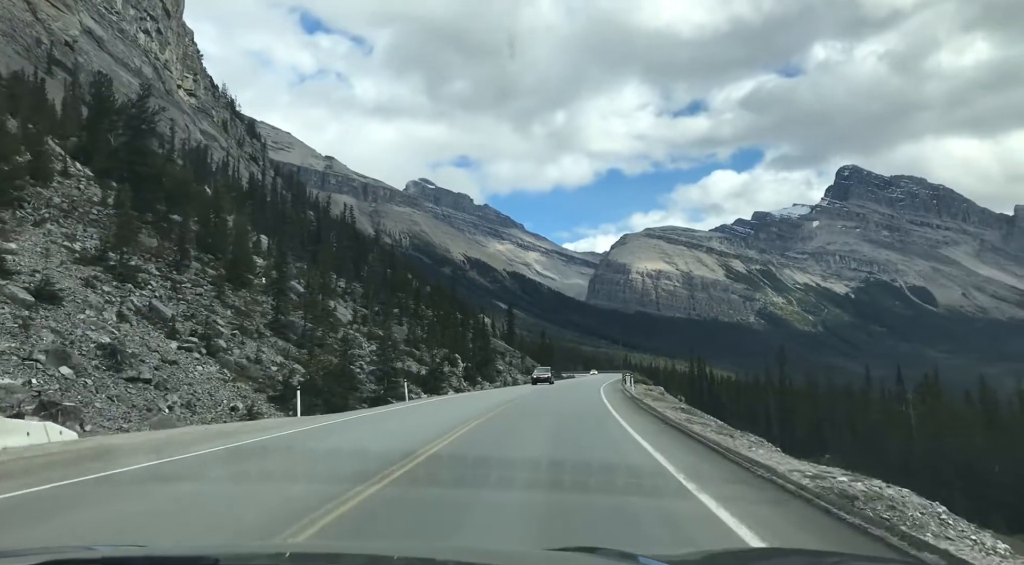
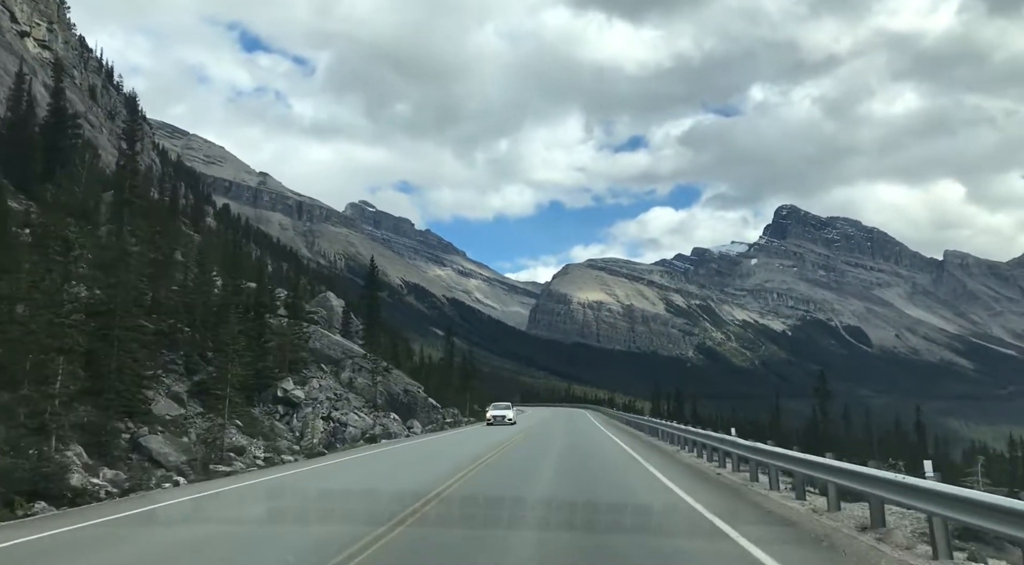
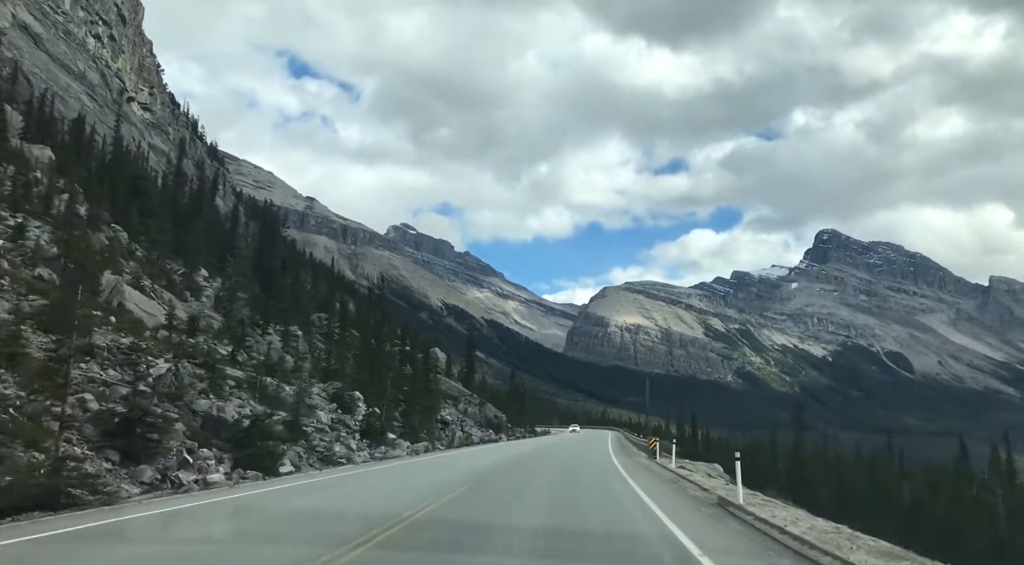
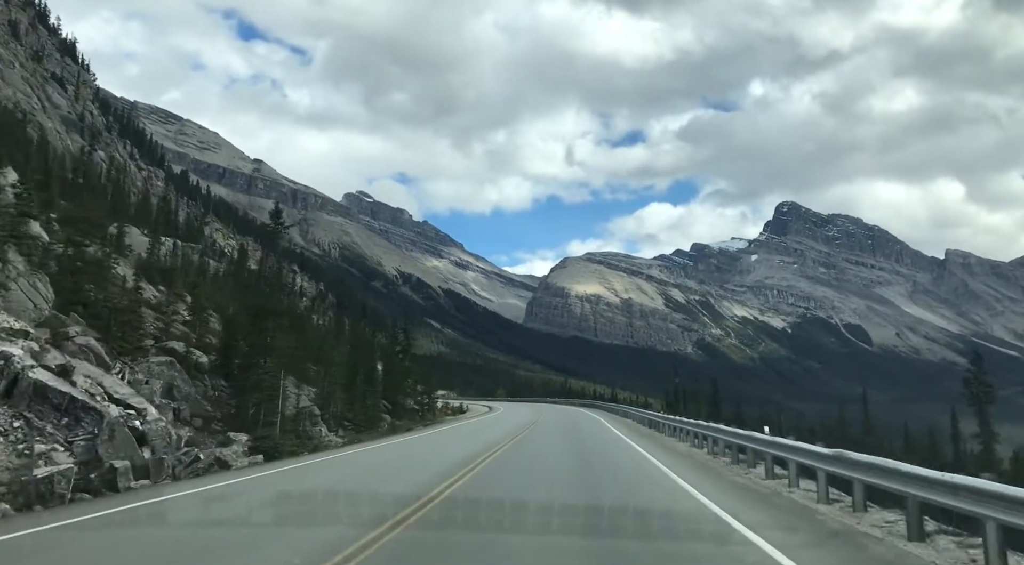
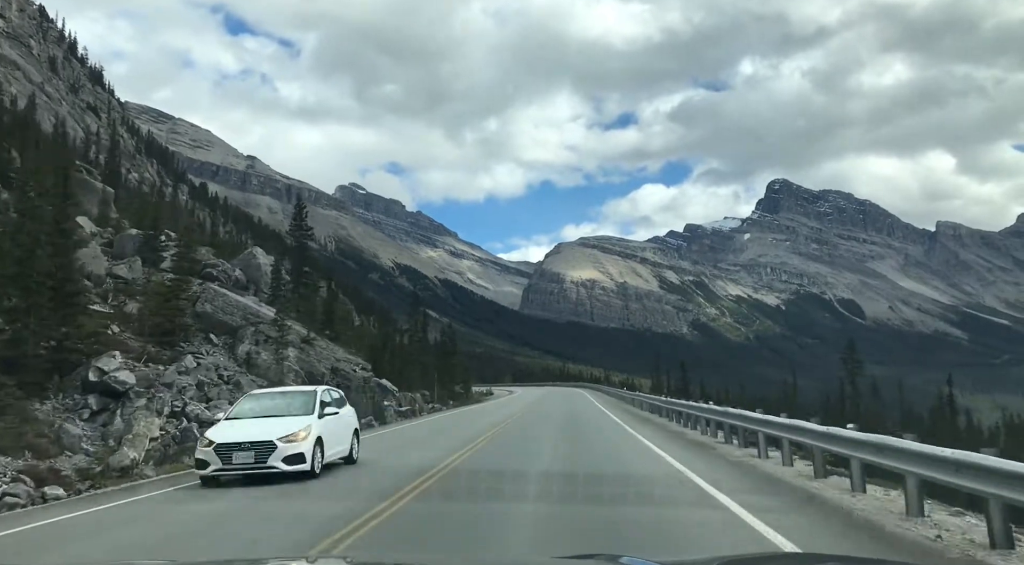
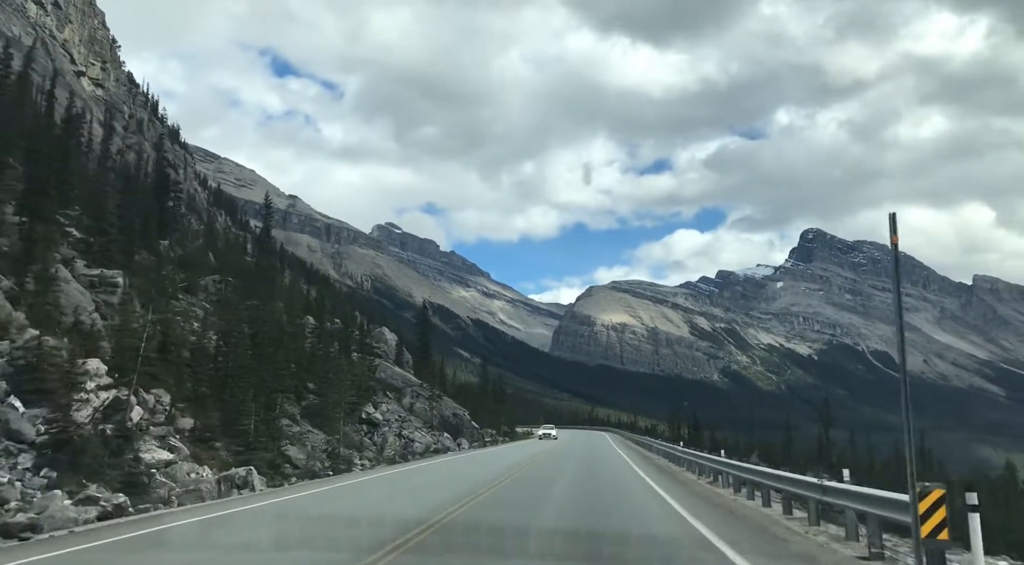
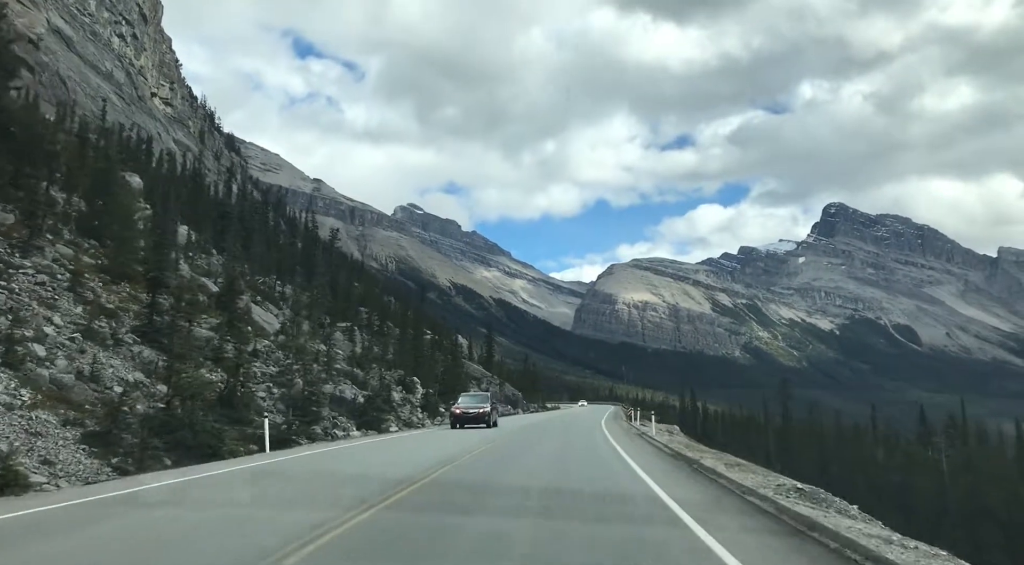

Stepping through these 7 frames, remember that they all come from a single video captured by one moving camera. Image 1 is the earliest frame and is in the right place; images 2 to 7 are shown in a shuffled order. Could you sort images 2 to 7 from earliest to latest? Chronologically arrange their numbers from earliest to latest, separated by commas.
7, 3, 6, 2, 5, 4
